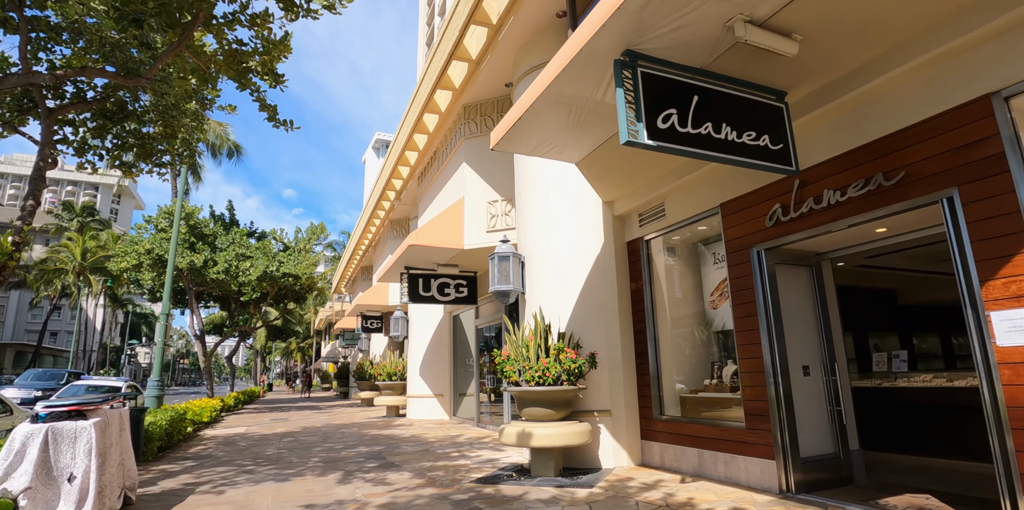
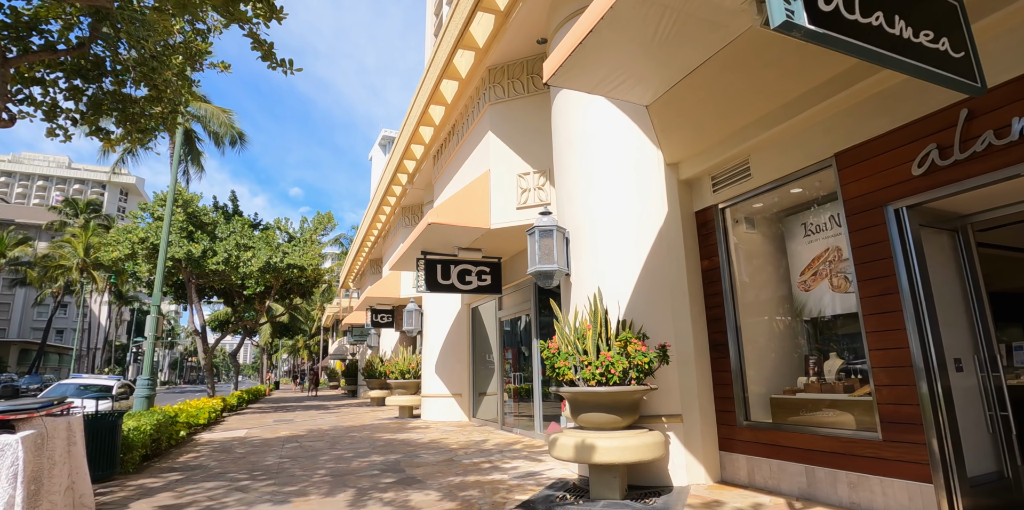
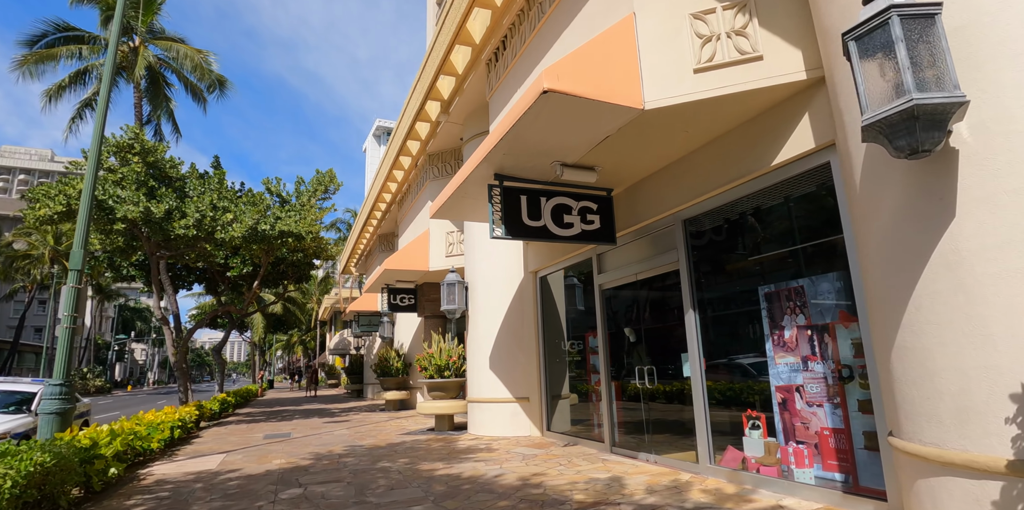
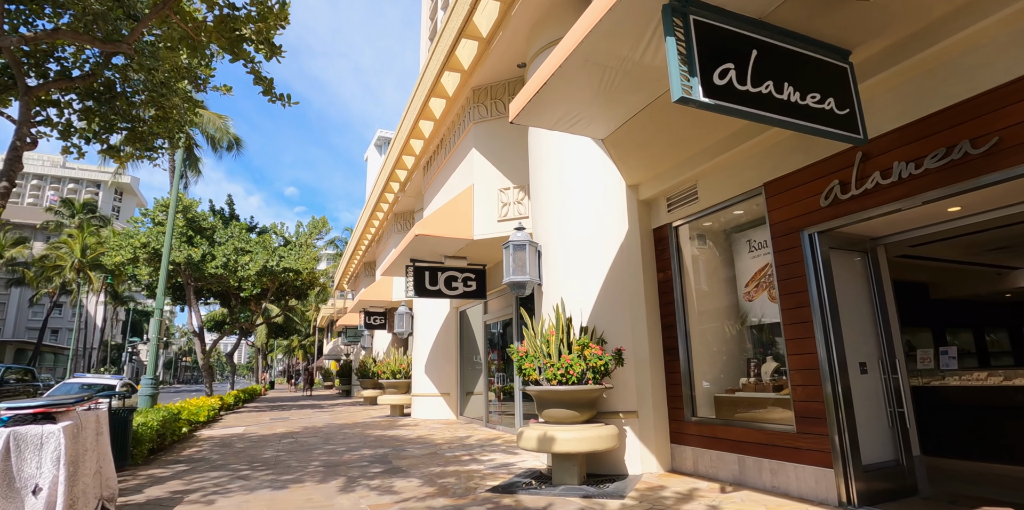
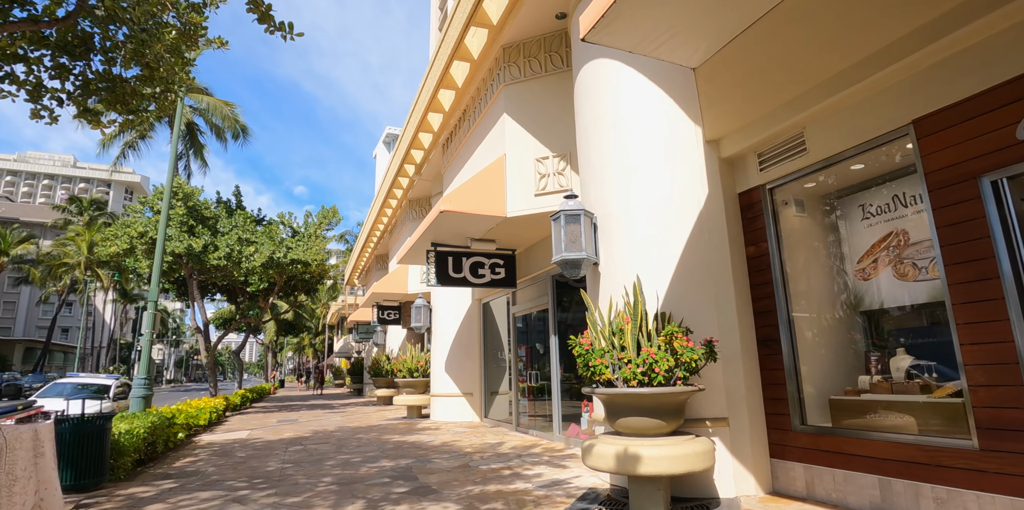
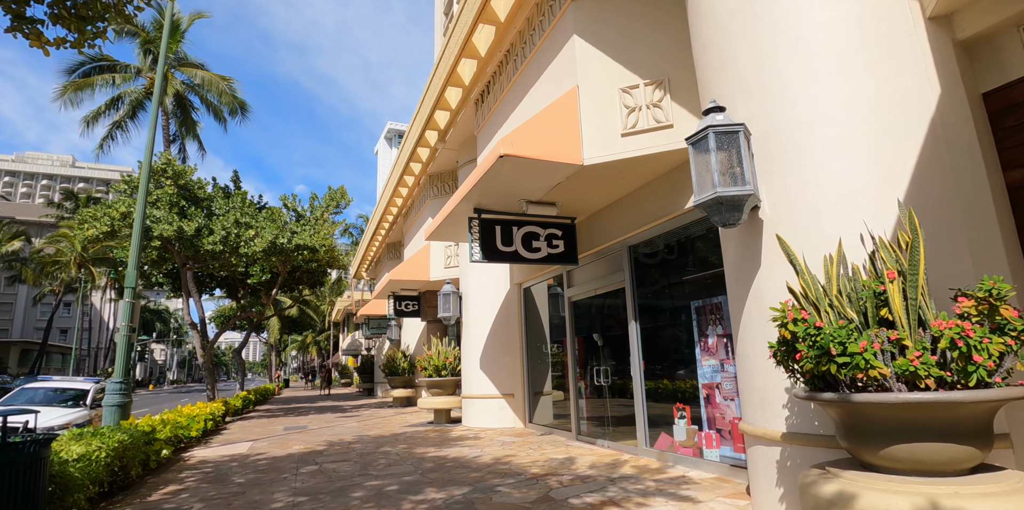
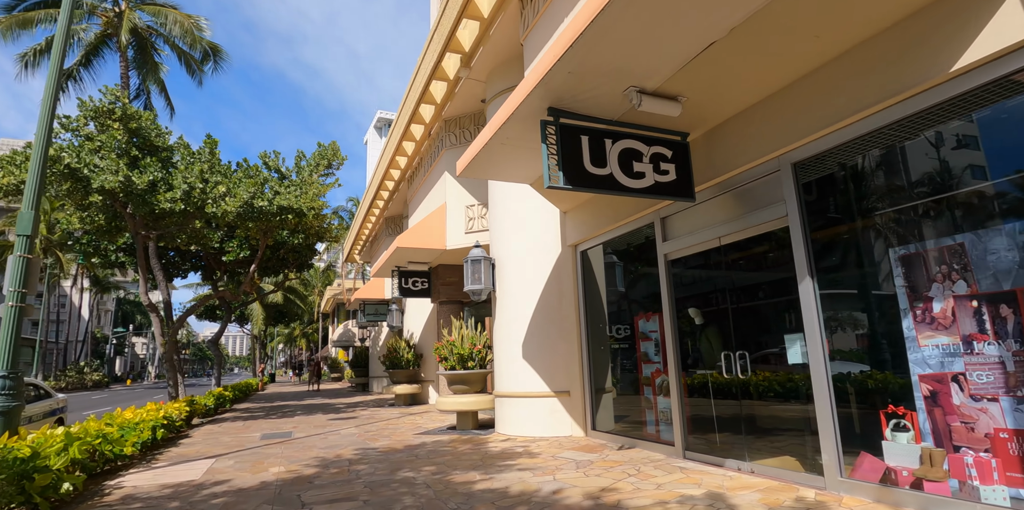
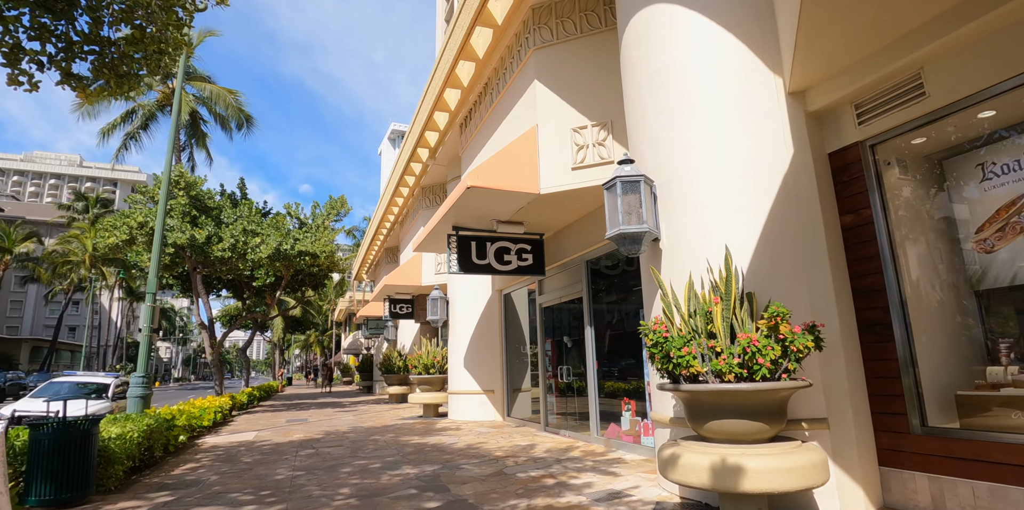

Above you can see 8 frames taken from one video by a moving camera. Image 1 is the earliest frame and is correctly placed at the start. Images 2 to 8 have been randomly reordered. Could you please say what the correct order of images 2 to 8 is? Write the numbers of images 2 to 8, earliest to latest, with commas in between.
4, 2, 5, 8, 6, 3, 7
